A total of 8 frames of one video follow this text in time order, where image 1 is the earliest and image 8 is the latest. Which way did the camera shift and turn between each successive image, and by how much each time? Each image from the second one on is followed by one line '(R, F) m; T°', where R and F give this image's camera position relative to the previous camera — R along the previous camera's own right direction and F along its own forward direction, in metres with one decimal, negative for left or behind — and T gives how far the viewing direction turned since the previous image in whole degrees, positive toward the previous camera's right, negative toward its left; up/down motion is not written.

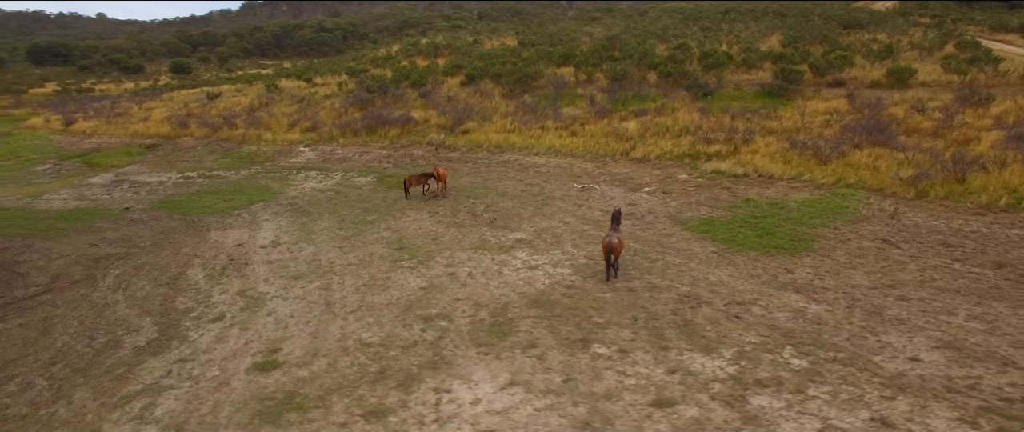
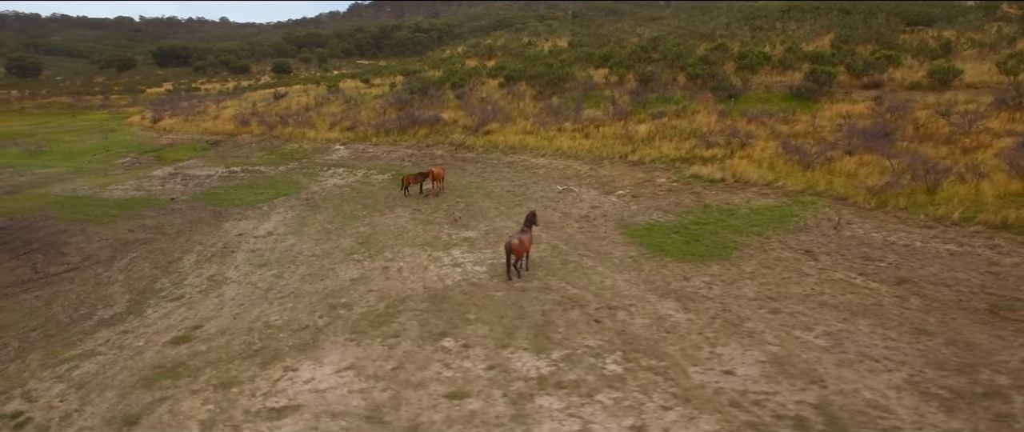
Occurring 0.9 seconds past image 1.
(+2.3, -0.1) m; -8°
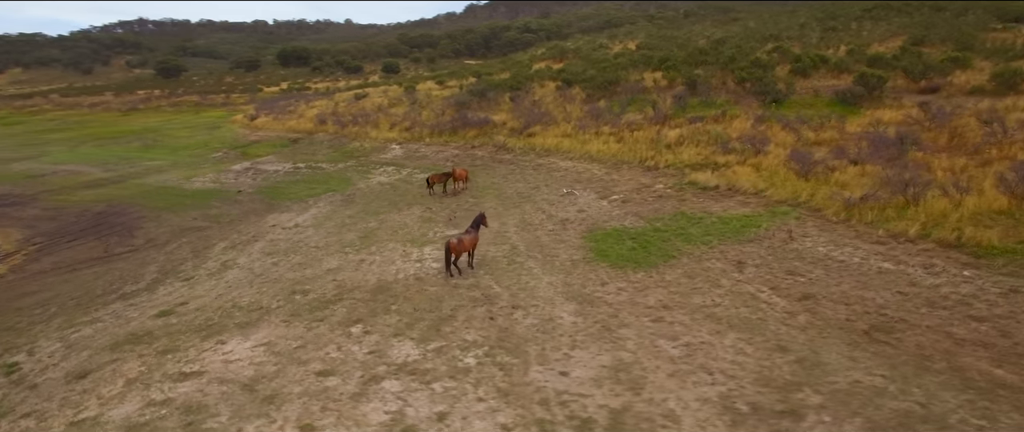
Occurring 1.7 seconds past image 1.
(+2.2, -0.3) m; -10°
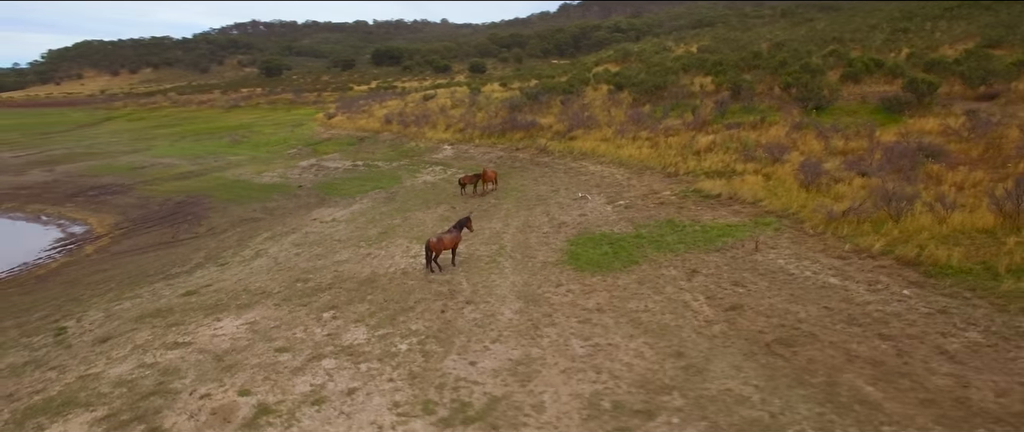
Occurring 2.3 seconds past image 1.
(+1.6, -0.5) m; -8°
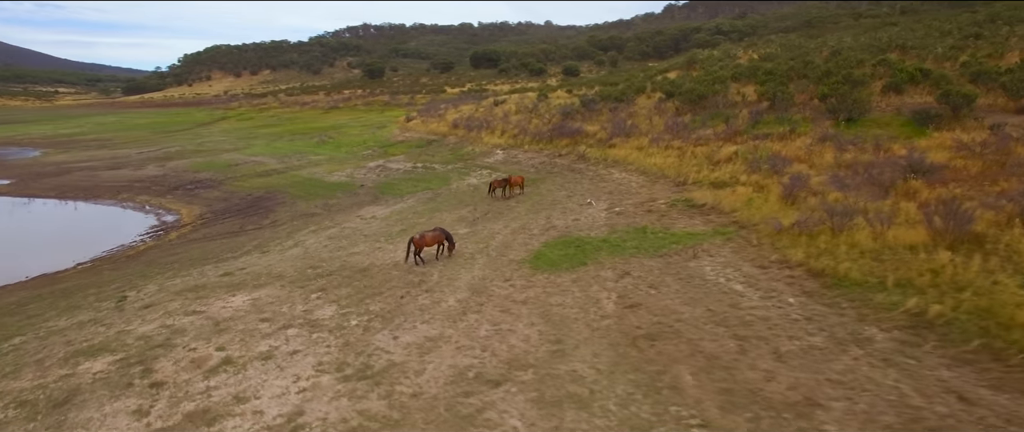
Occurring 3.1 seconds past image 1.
(+2.0, -1.0) m; -9°
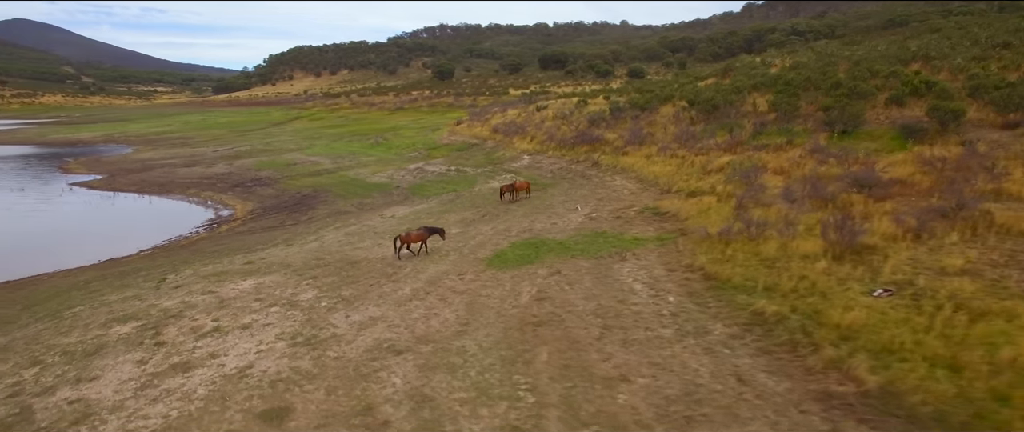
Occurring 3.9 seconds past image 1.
(+2.0, -1.4) m; -6°
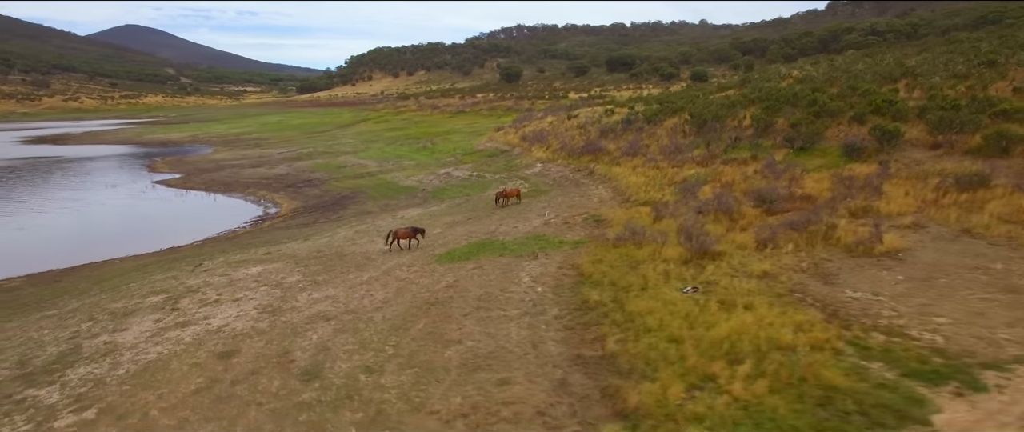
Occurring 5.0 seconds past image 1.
(+2.8, -2.4) m; -7°
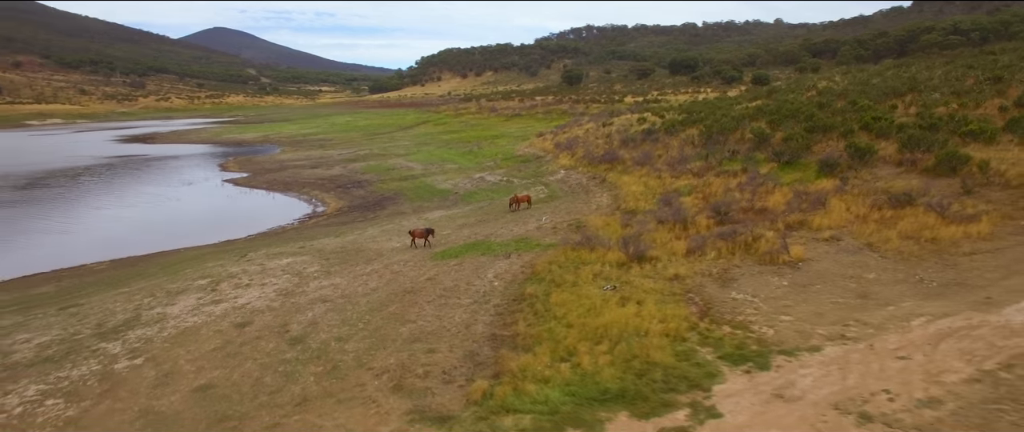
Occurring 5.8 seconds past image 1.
(+2.1, -2.1) m; -6°
